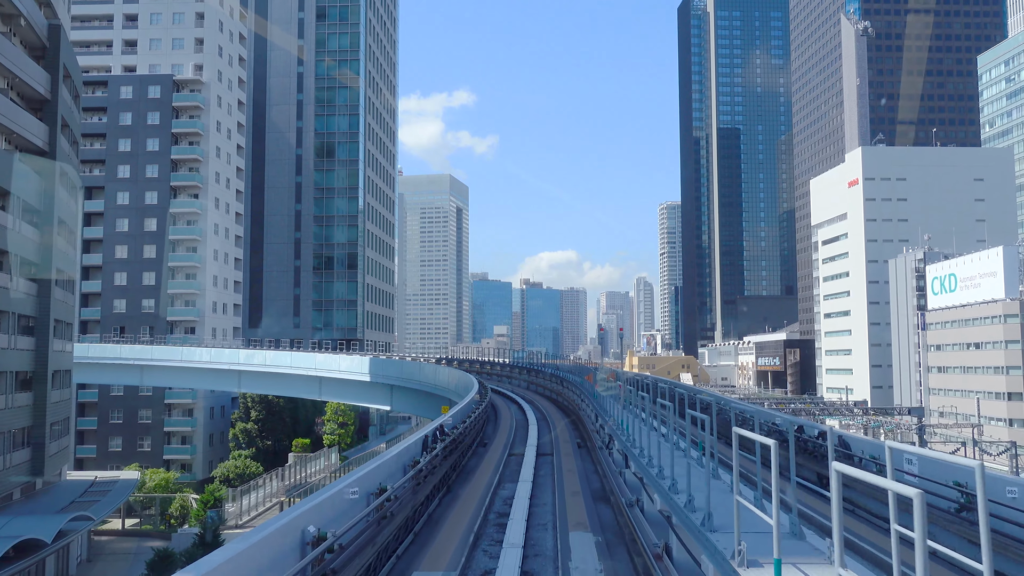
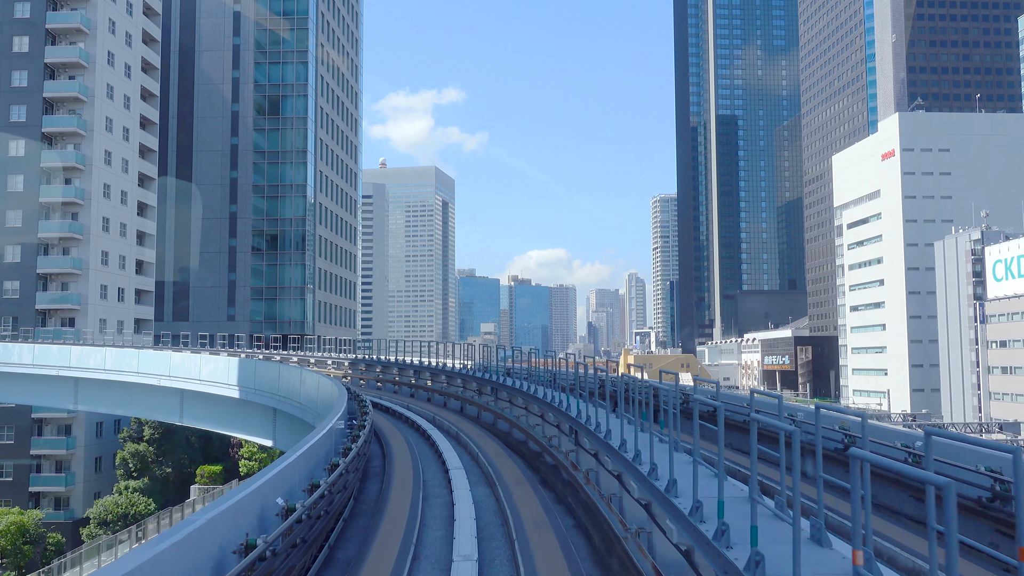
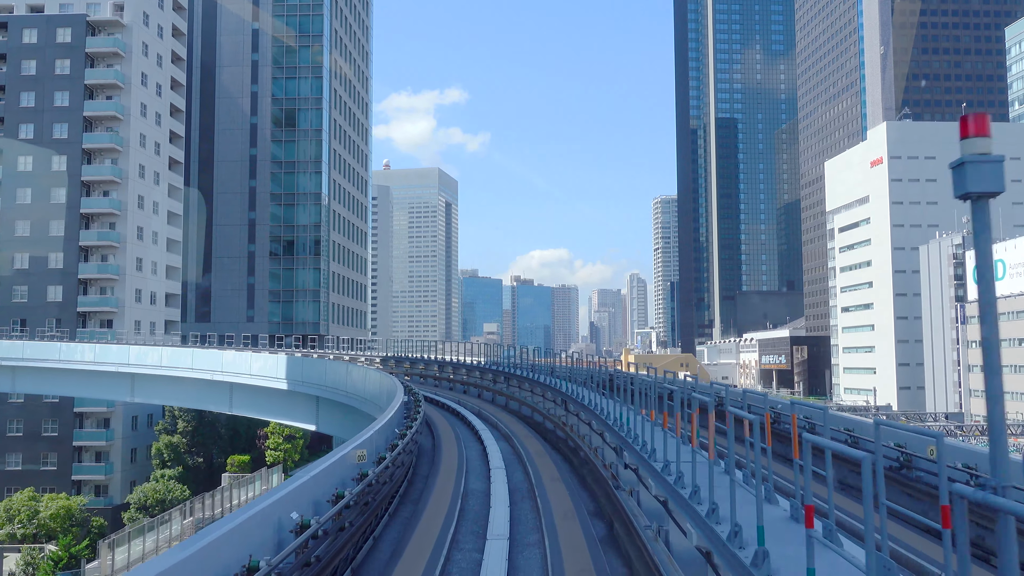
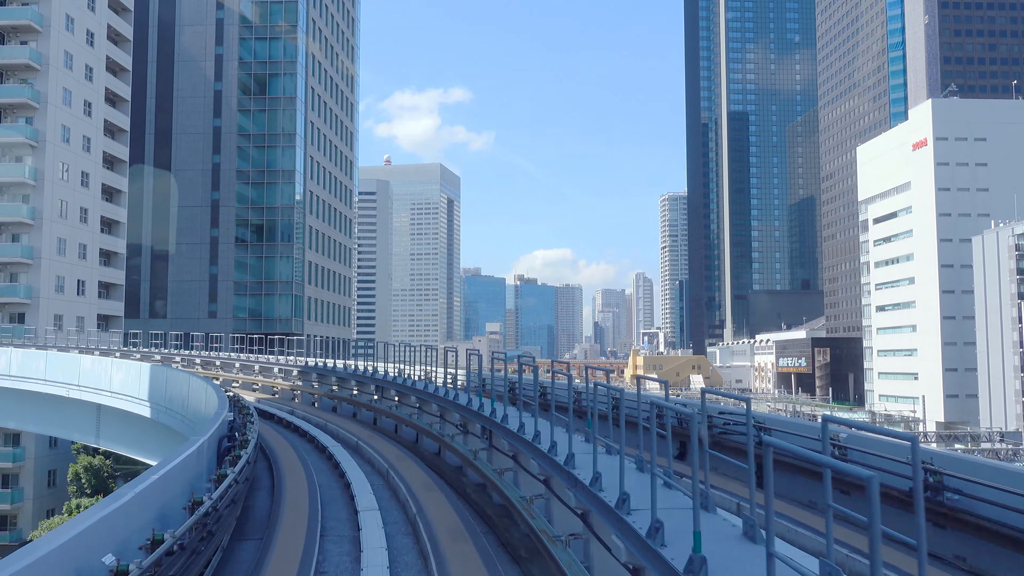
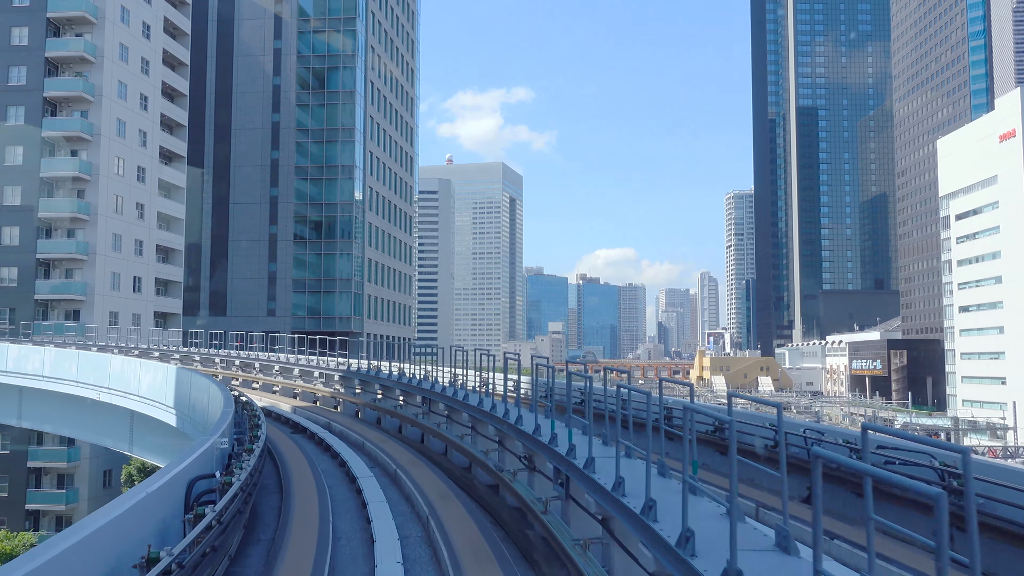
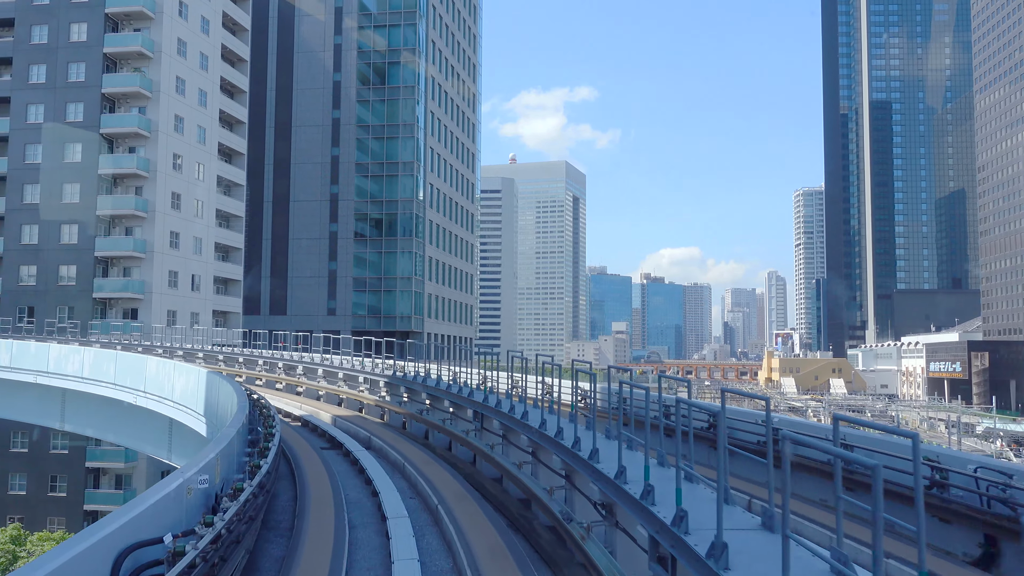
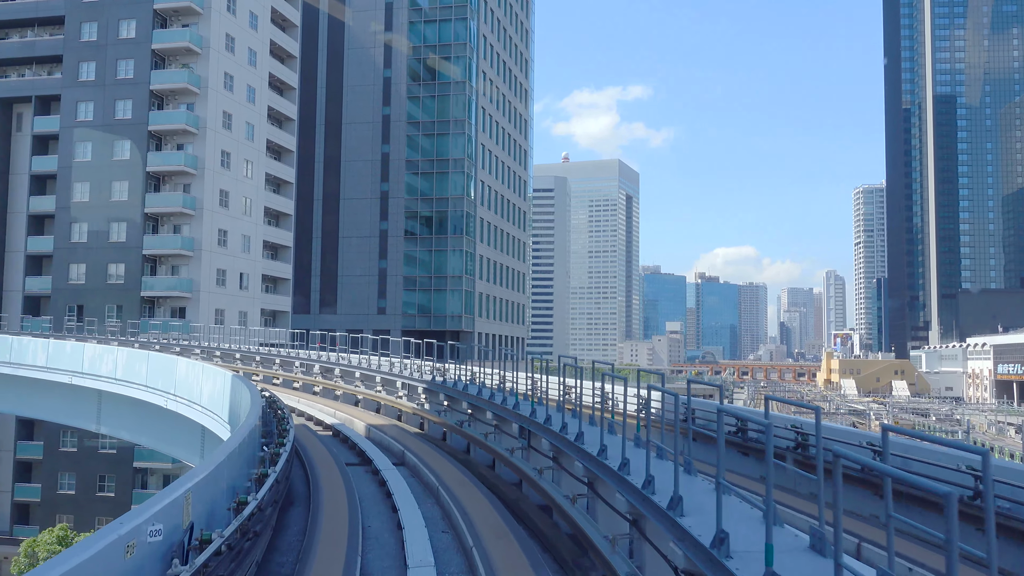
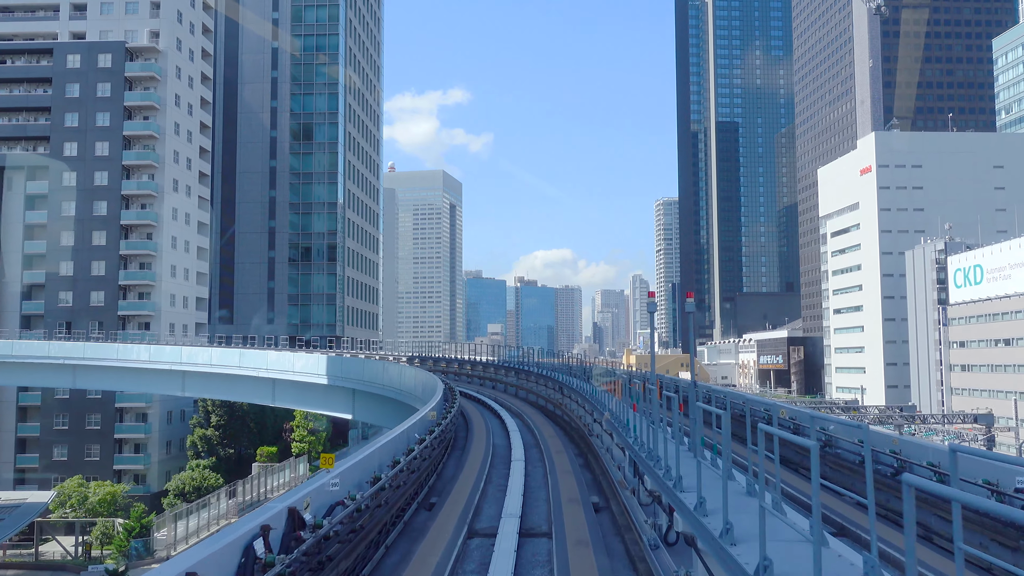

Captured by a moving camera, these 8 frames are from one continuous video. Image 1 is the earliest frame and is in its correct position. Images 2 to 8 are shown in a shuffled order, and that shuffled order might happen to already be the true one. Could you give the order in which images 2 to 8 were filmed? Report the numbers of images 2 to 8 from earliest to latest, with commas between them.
8, 3, 2, 4, 5, 6, 7
